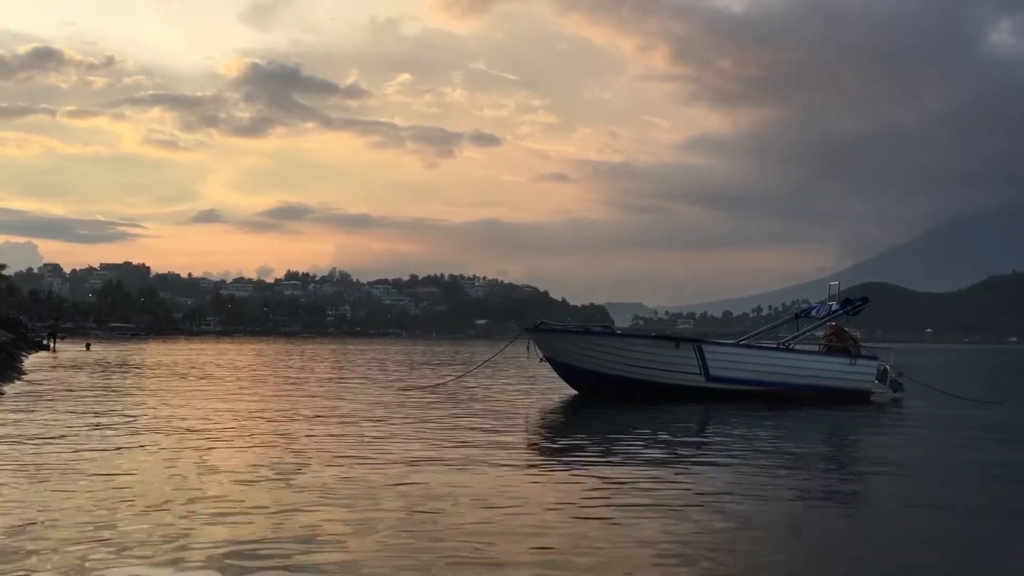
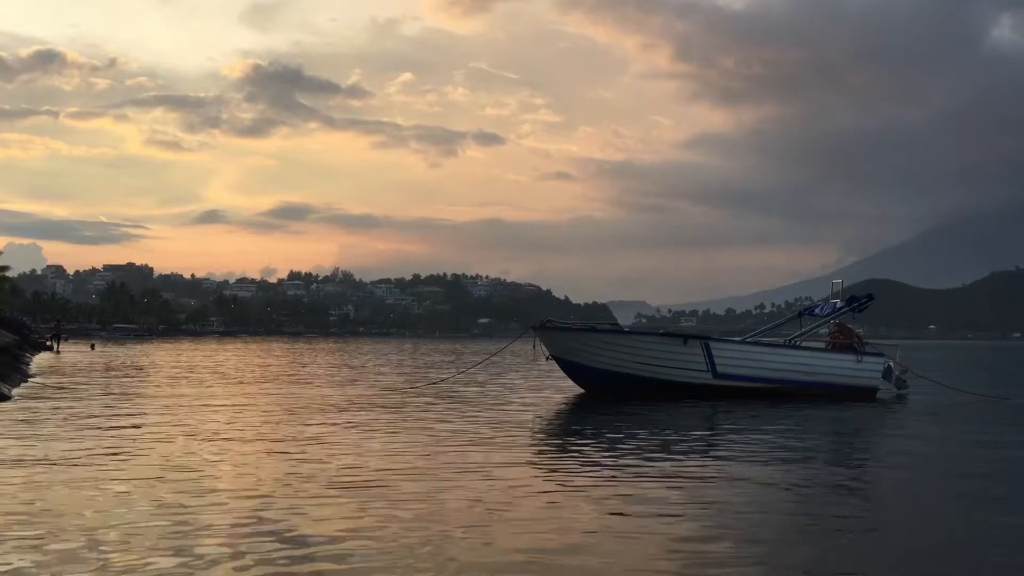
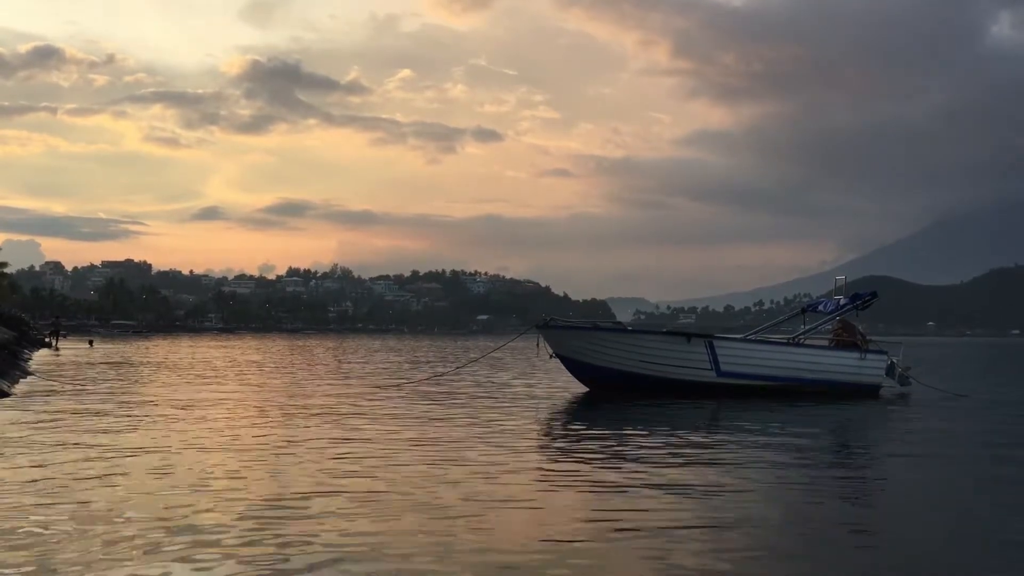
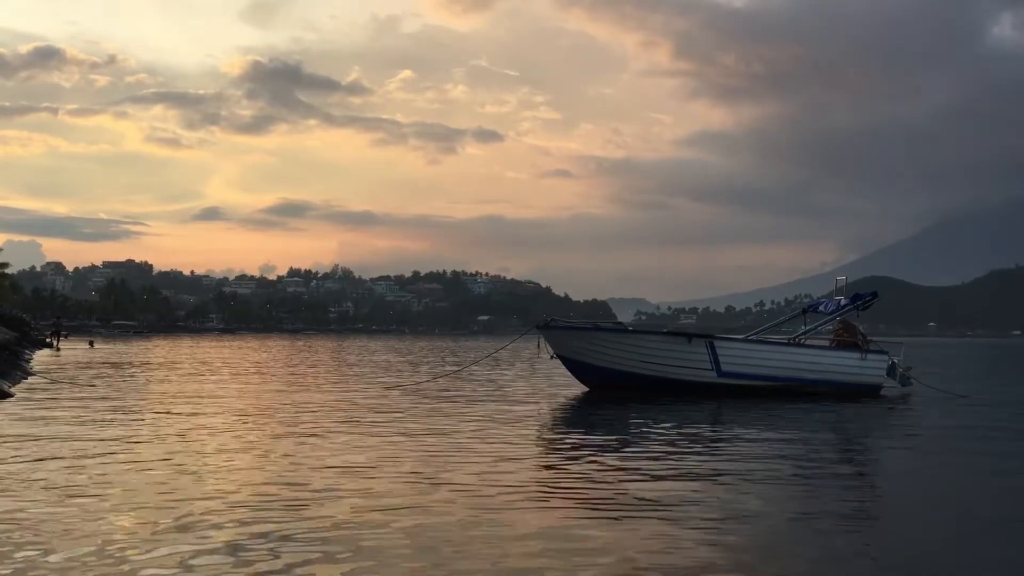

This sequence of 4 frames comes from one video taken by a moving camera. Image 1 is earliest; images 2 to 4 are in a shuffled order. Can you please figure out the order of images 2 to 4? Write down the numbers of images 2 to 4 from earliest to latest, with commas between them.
4, 3, 2
